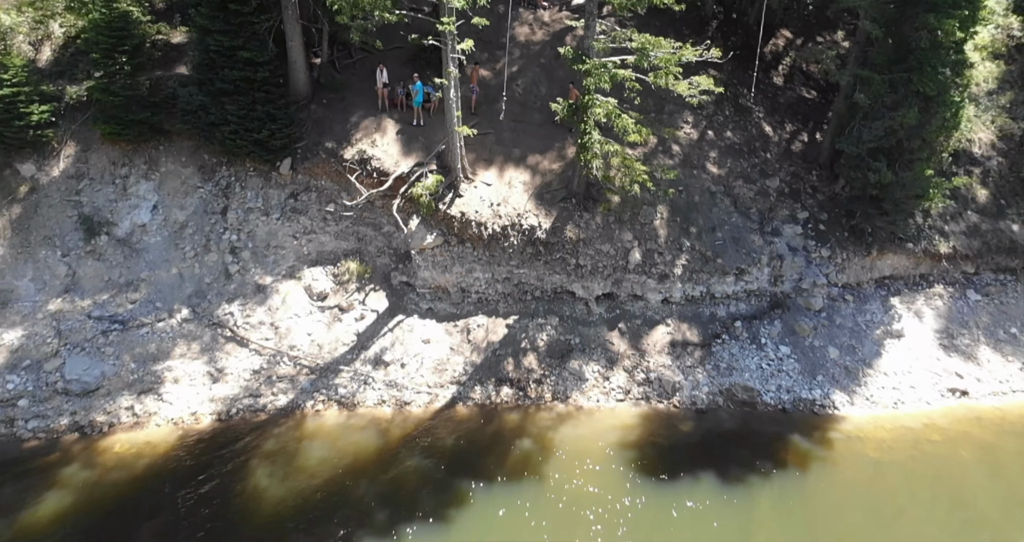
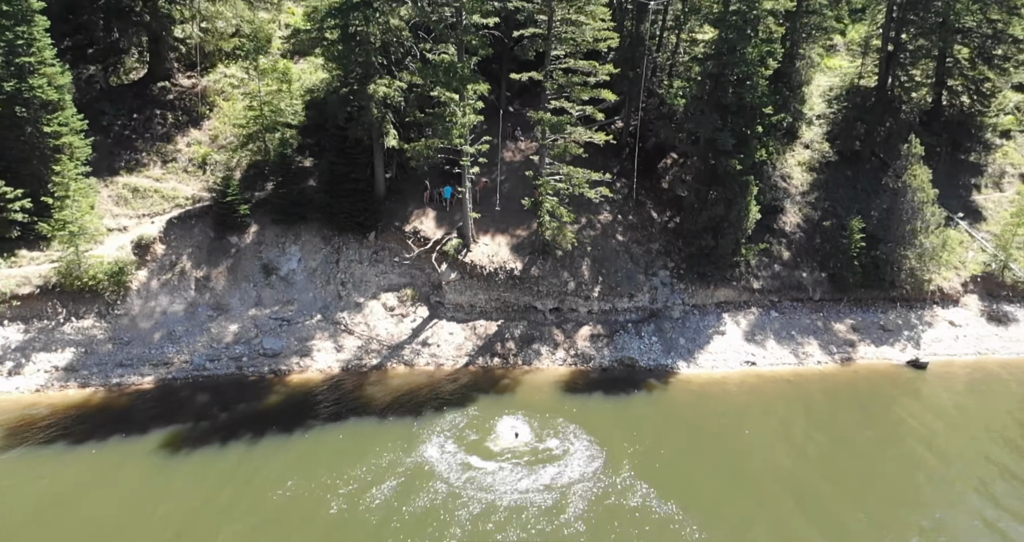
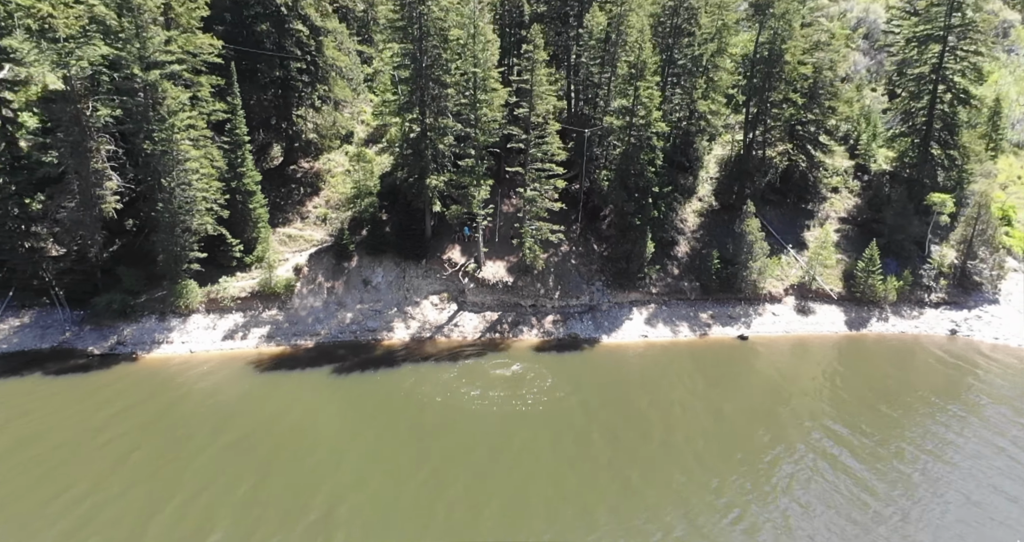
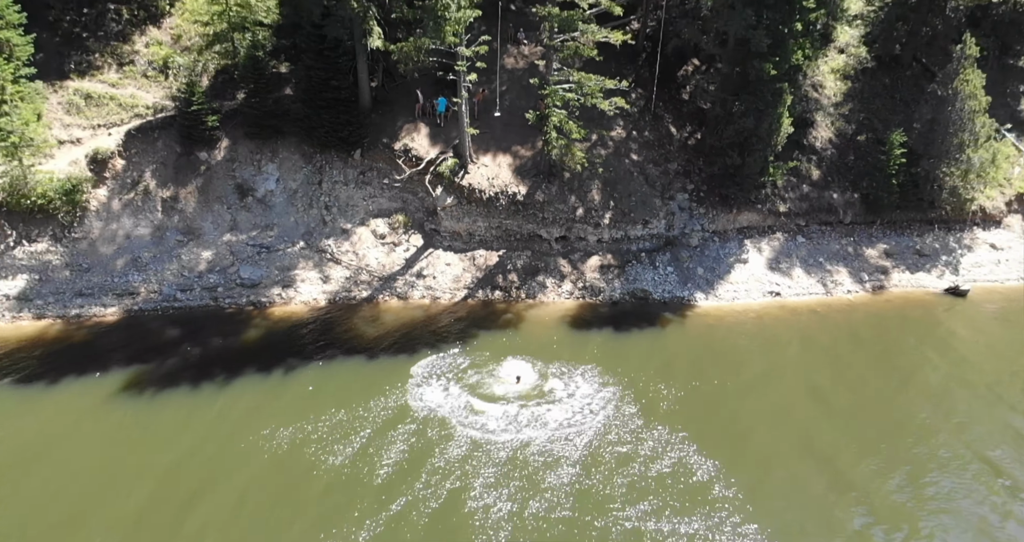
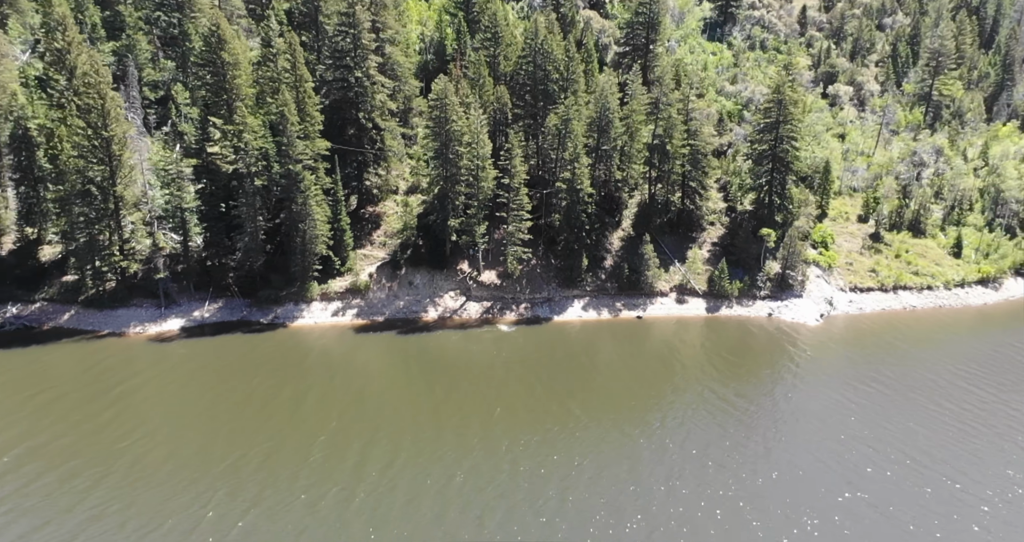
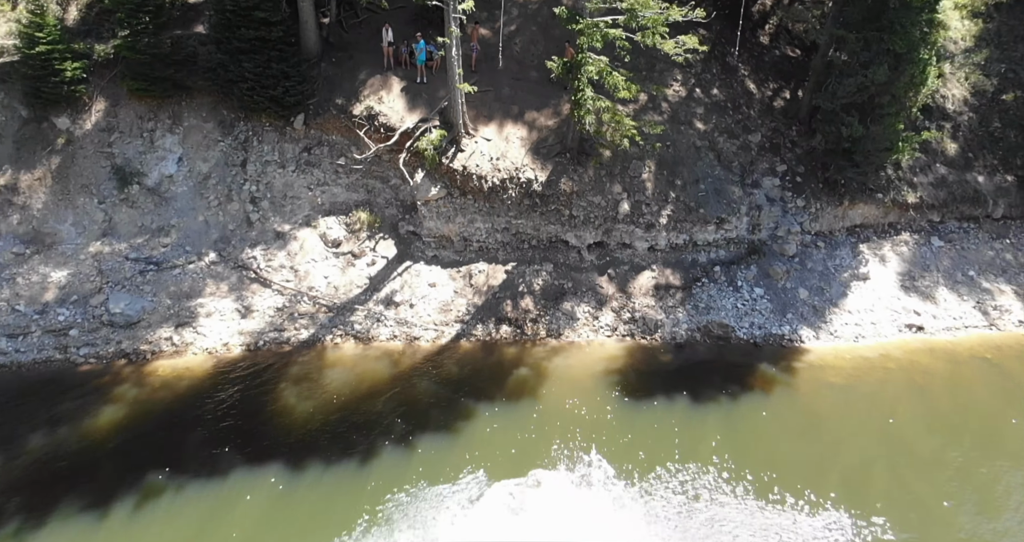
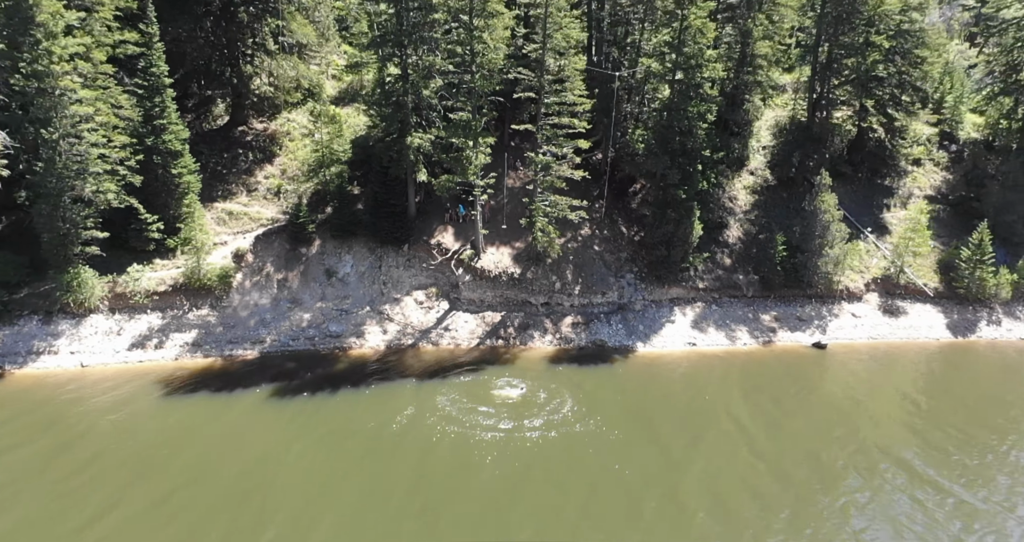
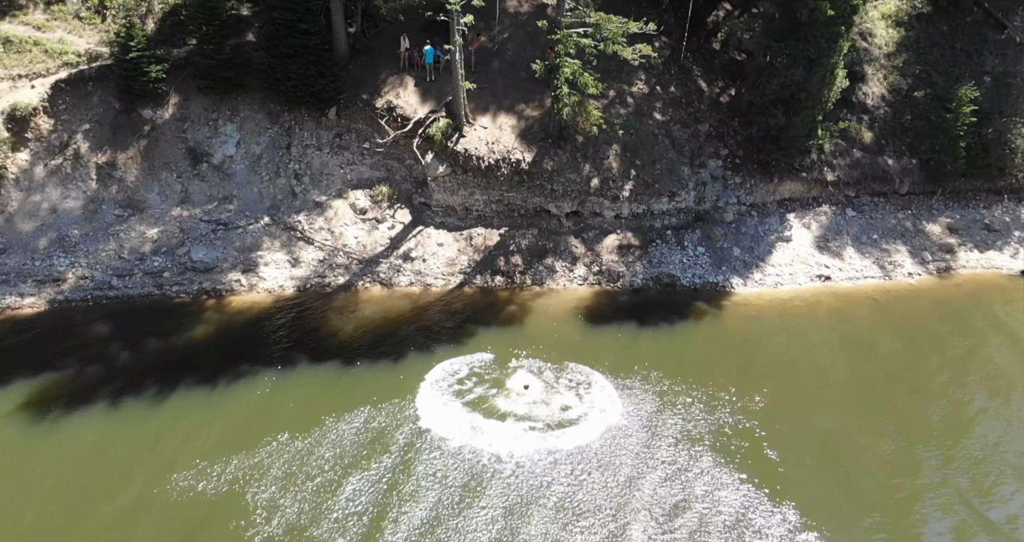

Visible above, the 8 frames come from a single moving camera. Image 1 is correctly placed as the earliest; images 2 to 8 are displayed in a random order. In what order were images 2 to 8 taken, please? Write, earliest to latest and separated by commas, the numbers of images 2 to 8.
6, 8, 4, 2, 7, 3, 5
